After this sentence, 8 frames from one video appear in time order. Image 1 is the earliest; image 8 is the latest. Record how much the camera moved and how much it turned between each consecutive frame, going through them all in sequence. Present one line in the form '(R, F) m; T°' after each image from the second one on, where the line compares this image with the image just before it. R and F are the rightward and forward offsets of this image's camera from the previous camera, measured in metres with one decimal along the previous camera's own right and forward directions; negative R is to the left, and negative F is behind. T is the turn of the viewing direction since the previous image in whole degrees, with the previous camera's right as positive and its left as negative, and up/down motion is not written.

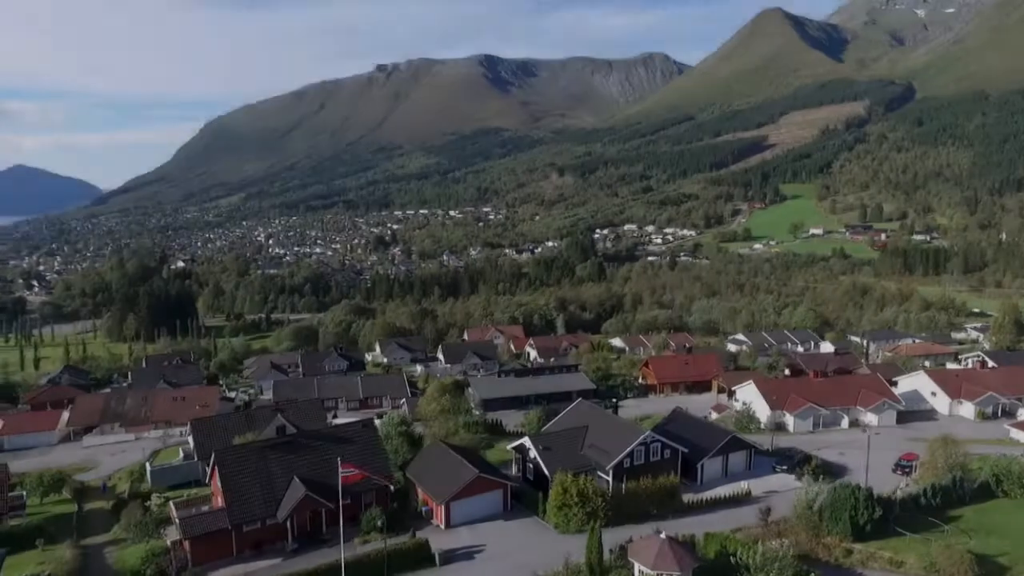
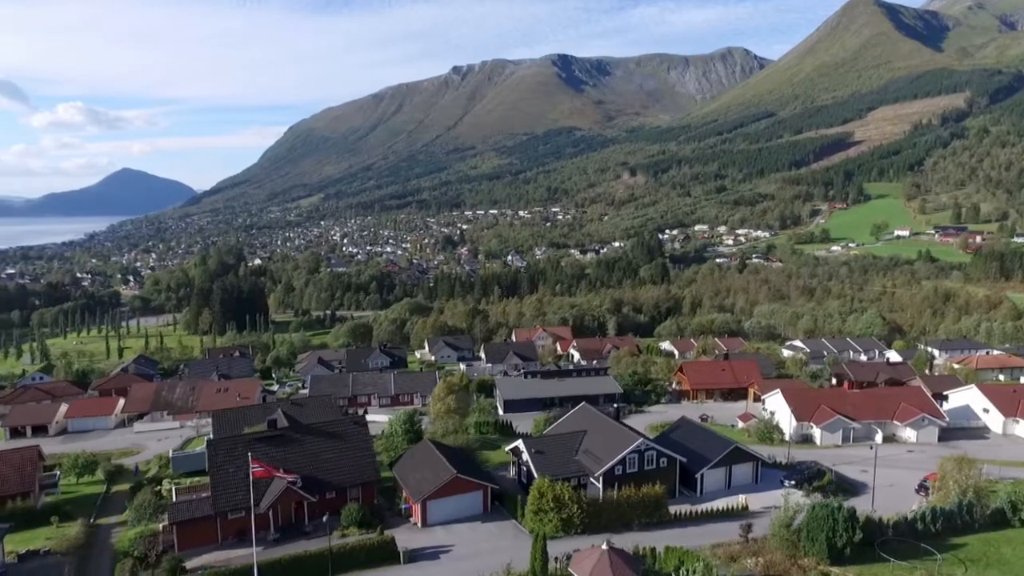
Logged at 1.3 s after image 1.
(+2.4, +0.2) m; -6°
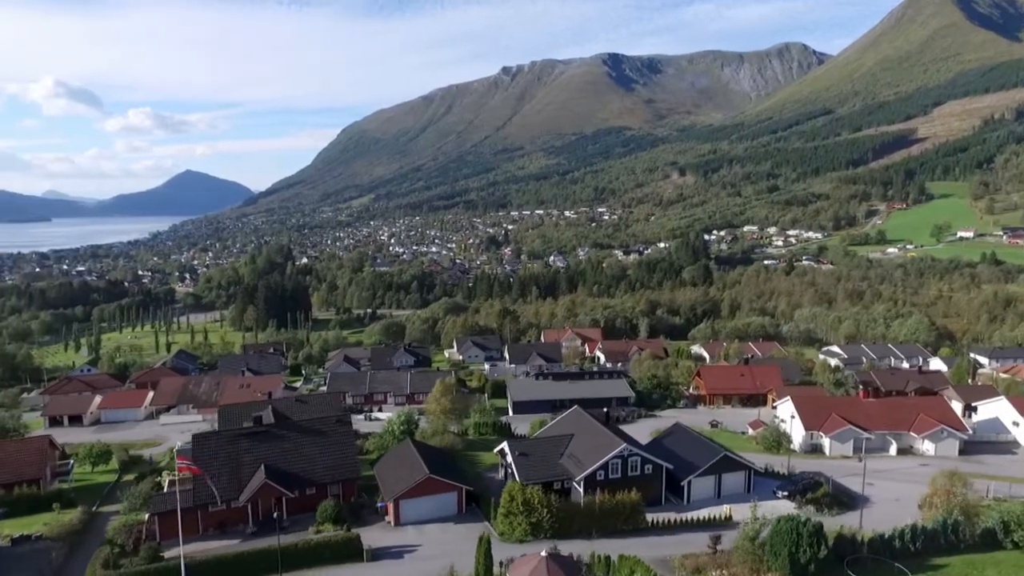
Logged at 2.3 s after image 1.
(+2.0, +0.2) m; -4°
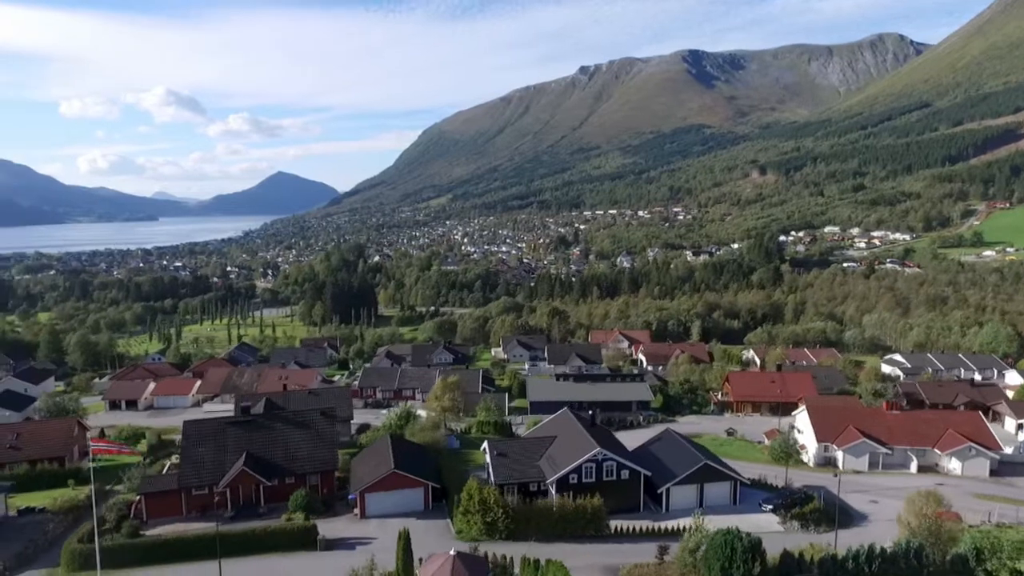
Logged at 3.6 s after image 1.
(+3.0, +0.2) m; -7°
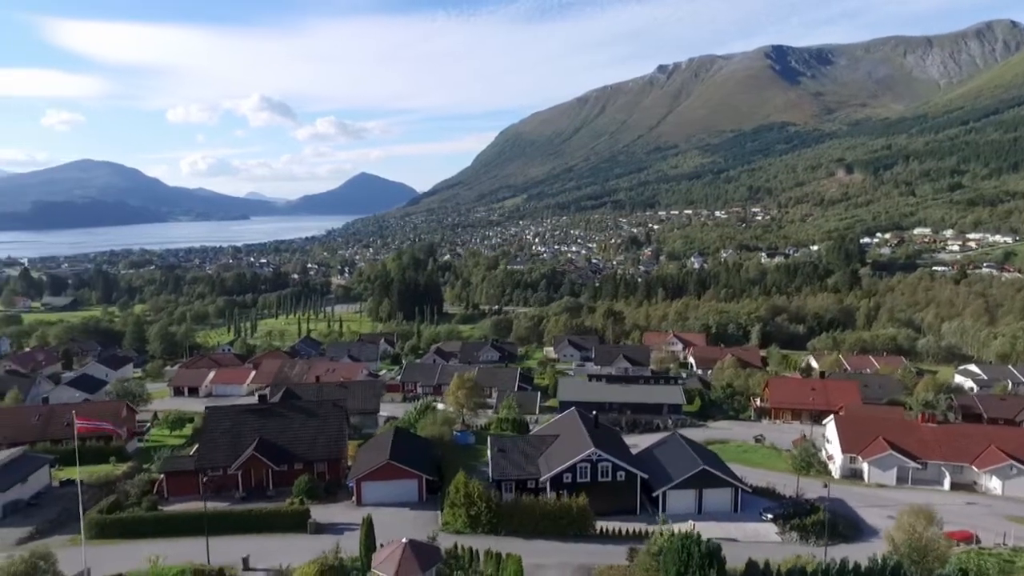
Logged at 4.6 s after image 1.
(+2.3, -0.1) m; -7°
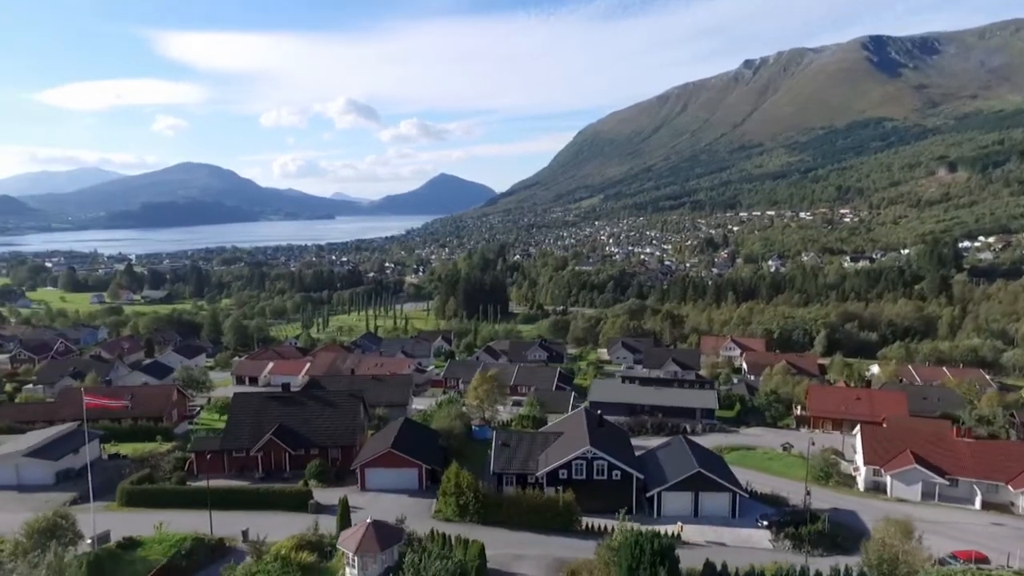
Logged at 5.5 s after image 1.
(+2.3, -0.4) m; -7°
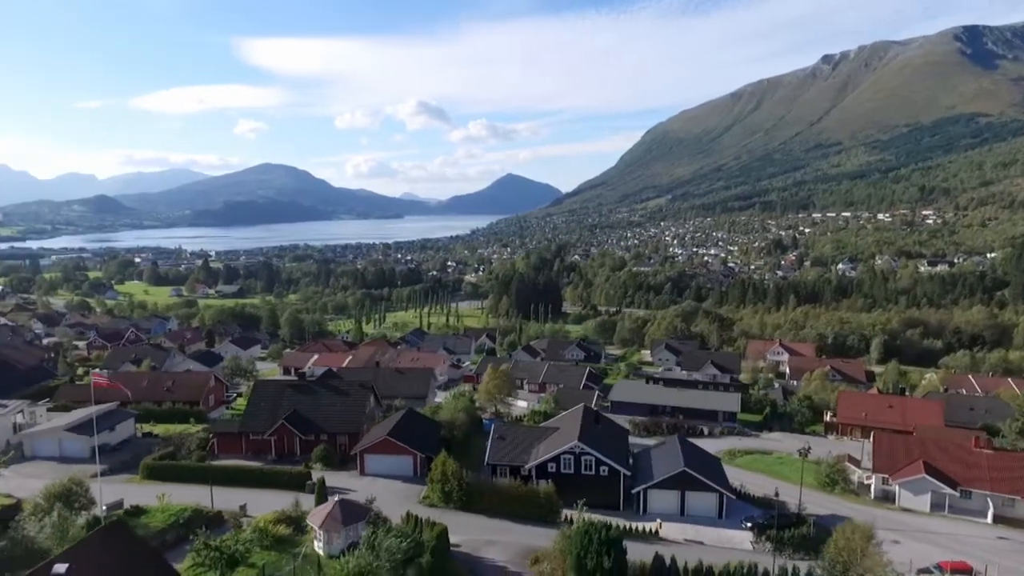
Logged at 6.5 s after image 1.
(+2.2, -0.5) m; -6°
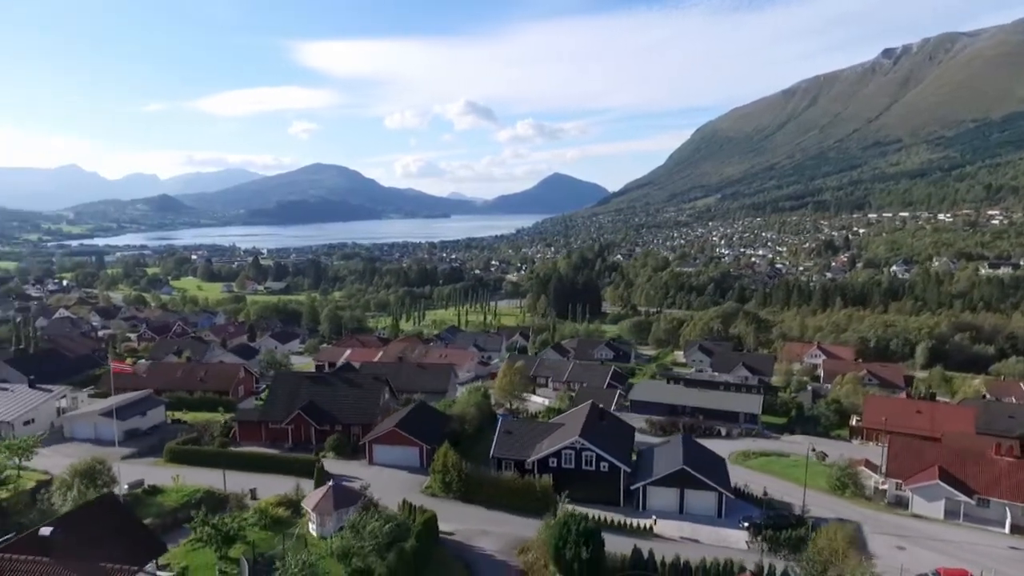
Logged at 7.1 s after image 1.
(+1.3, -0.3) m; -4°
